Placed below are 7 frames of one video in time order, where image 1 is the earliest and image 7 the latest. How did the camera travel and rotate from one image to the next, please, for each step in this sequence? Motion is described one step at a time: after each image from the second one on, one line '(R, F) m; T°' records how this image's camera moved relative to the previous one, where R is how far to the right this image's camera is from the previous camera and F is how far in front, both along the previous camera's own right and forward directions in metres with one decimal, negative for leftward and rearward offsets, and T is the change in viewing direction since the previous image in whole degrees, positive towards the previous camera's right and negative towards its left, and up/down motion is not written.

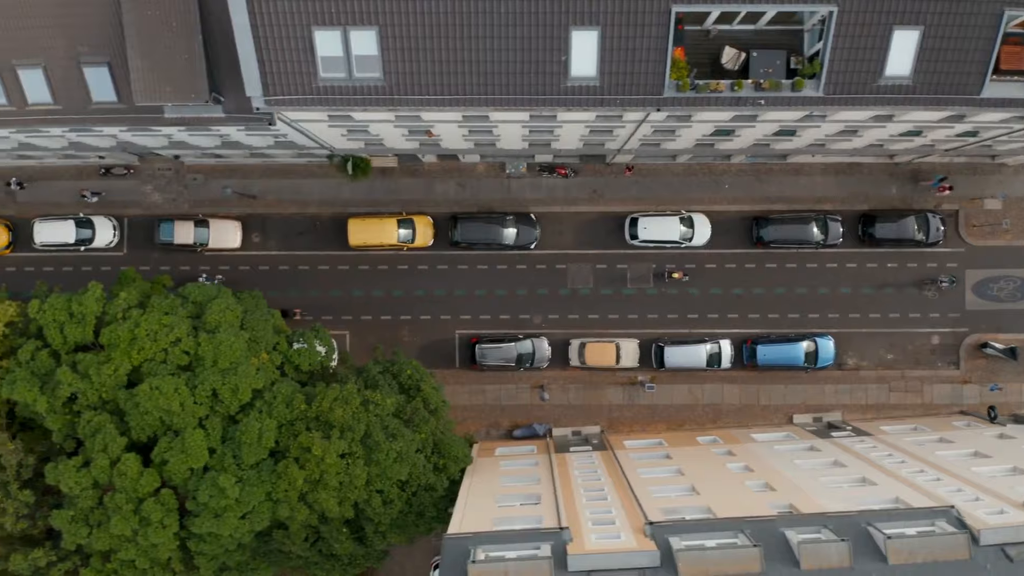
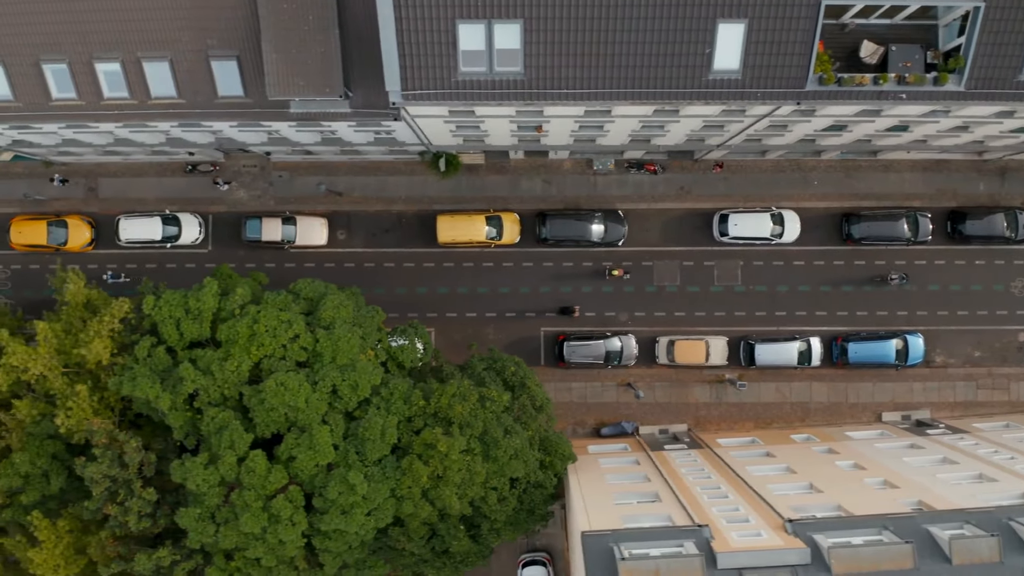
(-6.2, +0.3) m; 0°
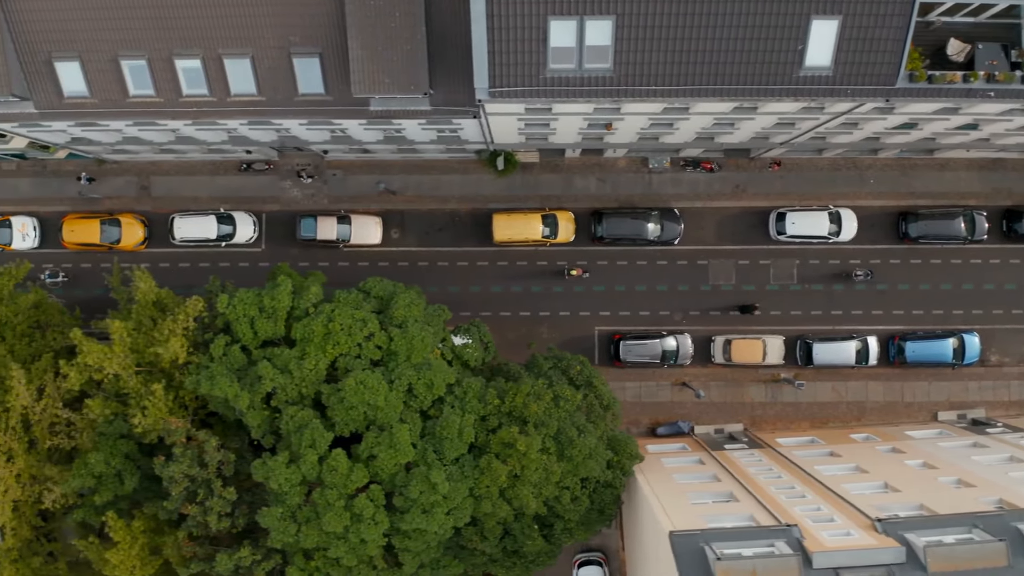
(-3.9, +0.2) m; 0°
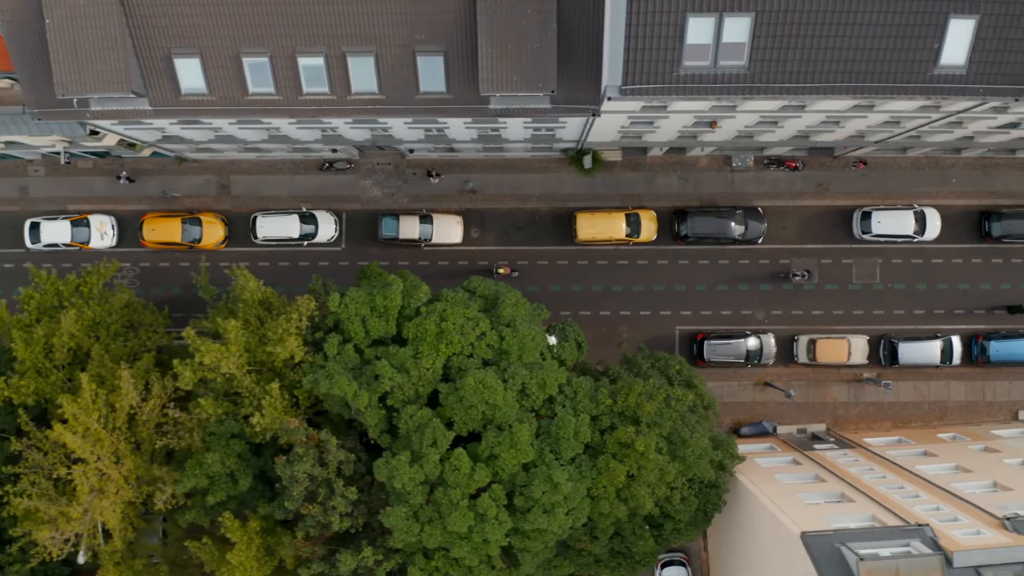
(-5.8, +0.2) m; 0°
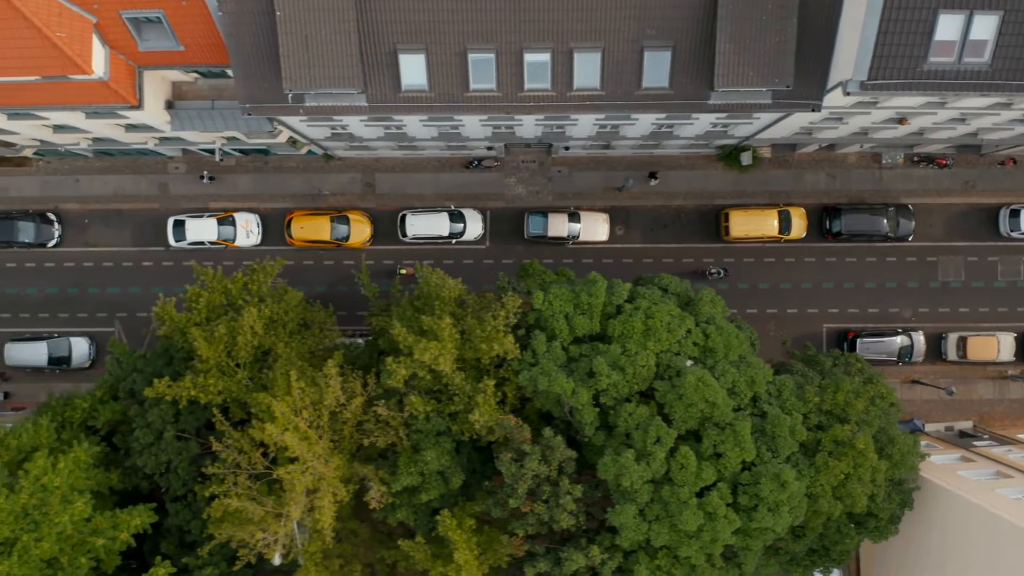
(-10.7, +0.3) m; +1°
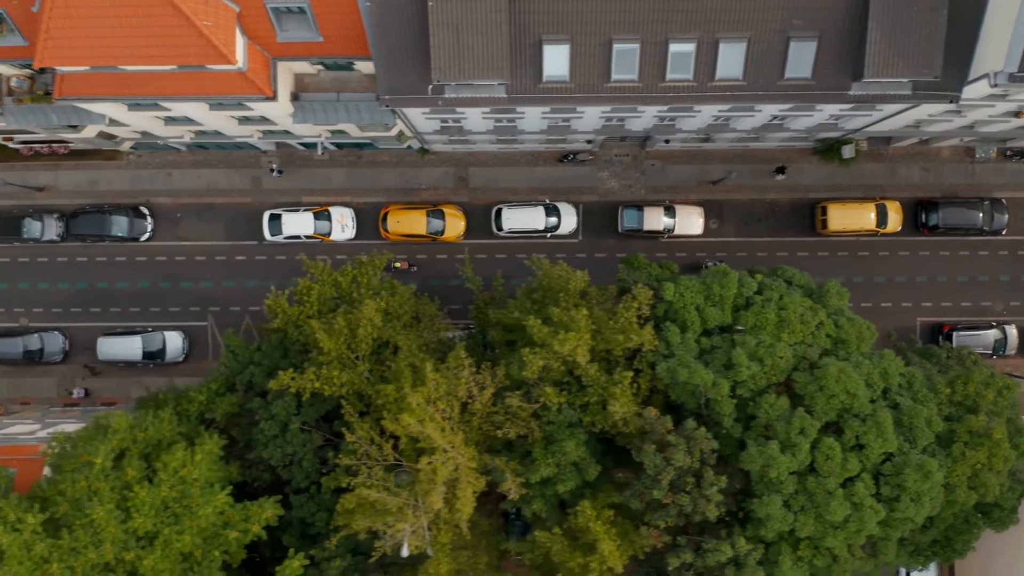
(-6.7, +0.1) m; 0°
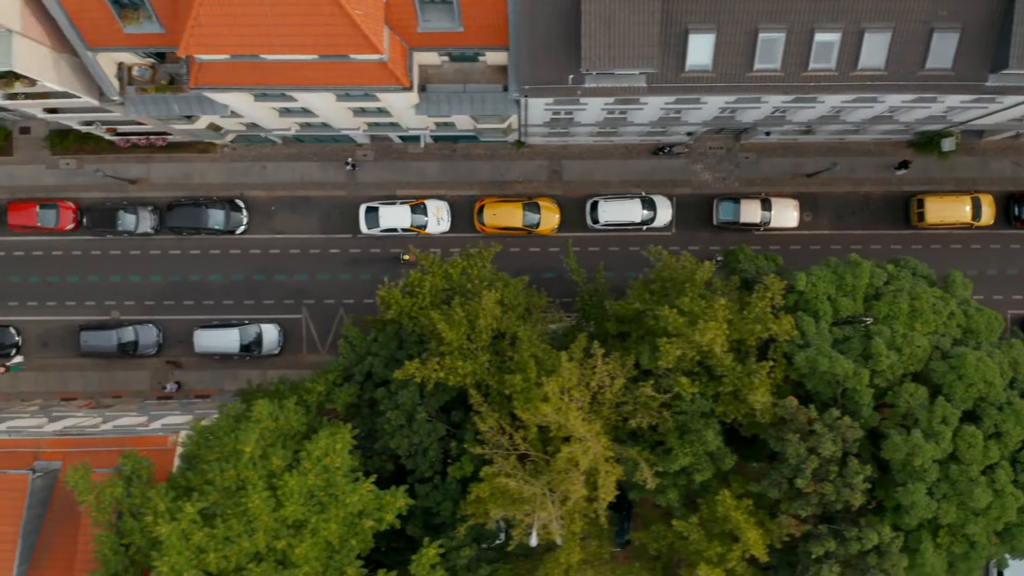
(-6.7, -0.1) m; 0°
